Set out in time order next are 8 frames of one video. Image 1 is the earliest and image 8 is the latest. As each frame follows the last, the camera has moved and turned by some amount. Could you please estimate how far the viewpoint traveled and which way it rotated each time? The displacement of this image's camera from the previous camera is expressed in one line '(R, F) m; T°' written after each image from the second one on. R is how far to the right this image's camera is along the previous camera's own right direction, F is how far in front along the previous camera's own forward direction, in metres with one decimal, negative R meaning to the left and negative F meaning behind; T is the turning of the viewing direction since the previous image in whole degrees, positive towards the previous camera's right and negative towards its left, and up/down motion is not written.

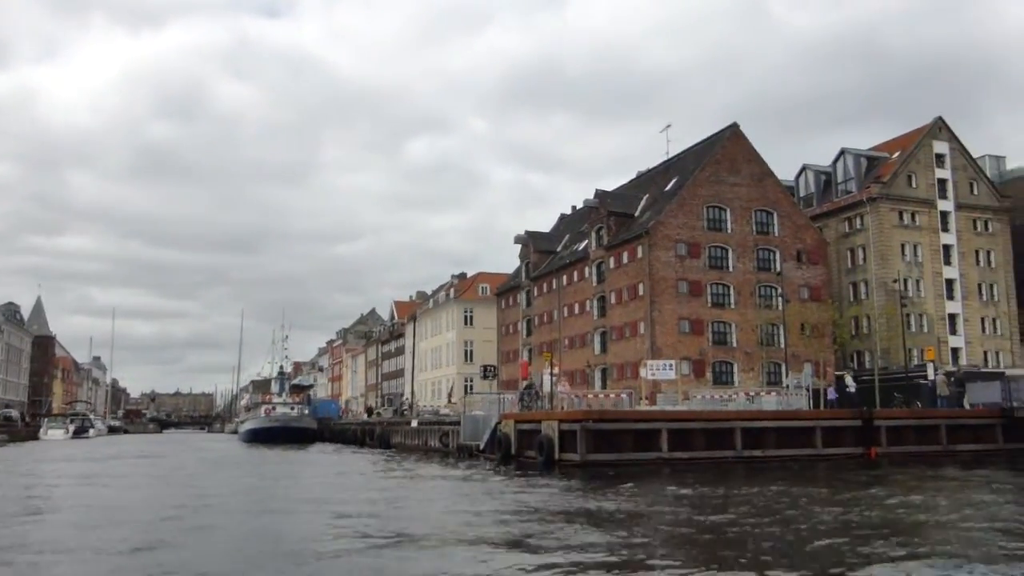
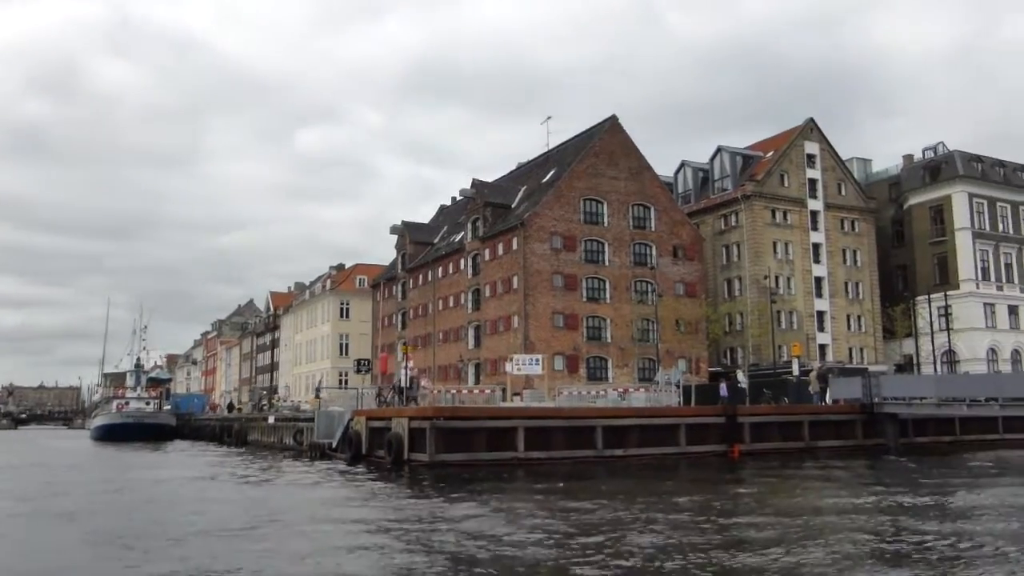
(+1.2, +1.8) m; +7°
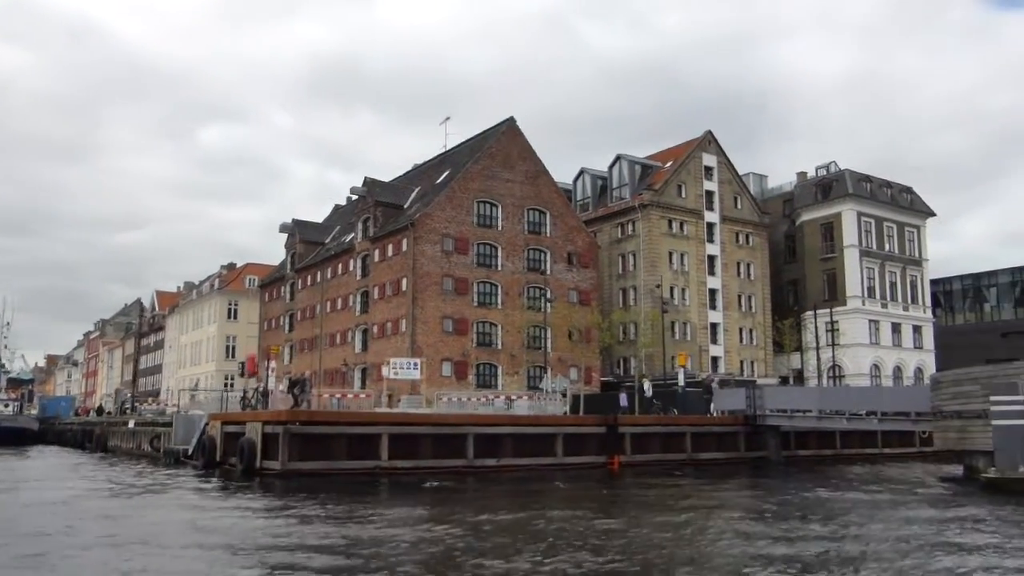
(+1.0, +1.6) m; +6°
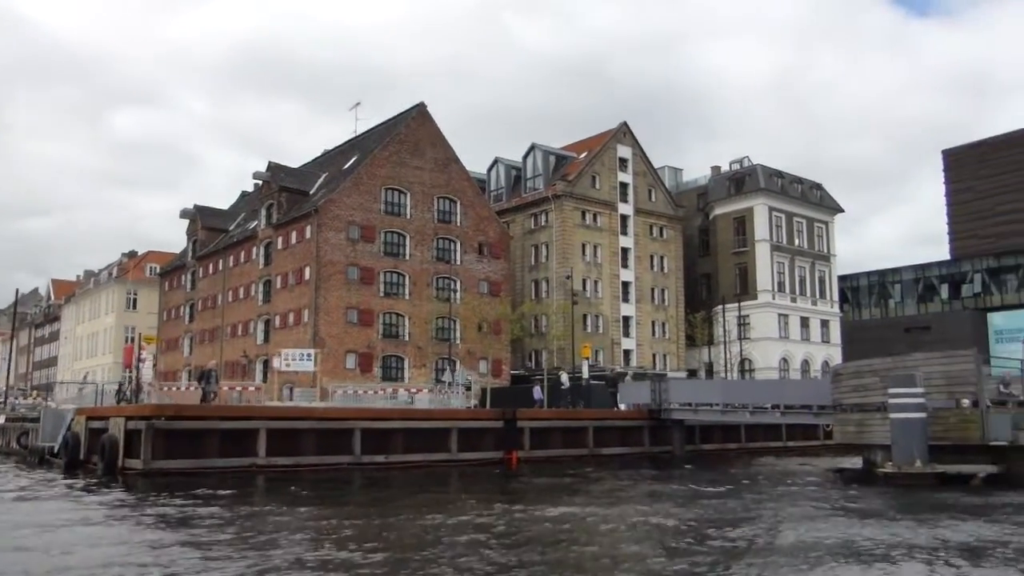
(+0.8, +1.3) m; +5°
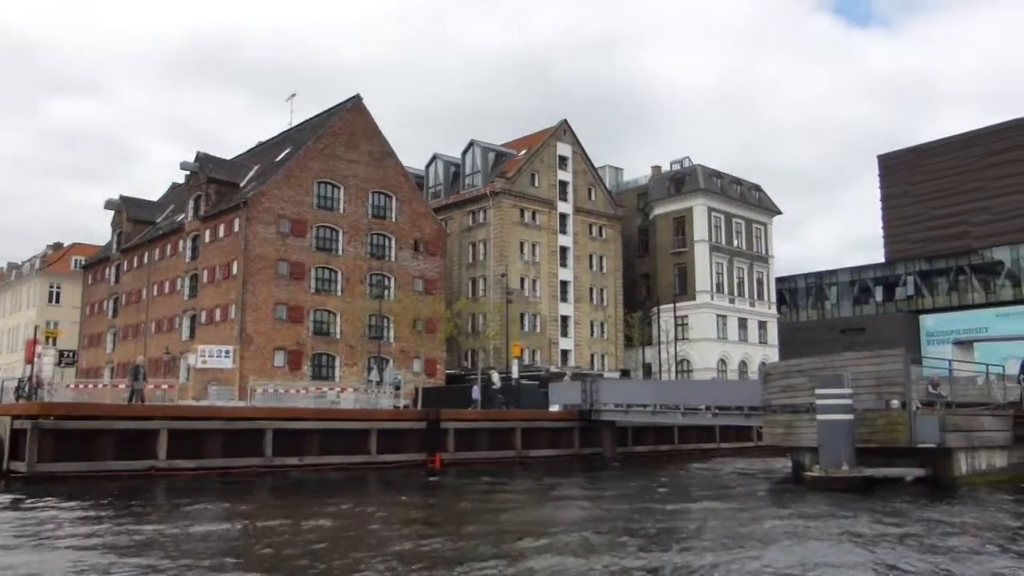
(+0.6, +1.0) m; +3°
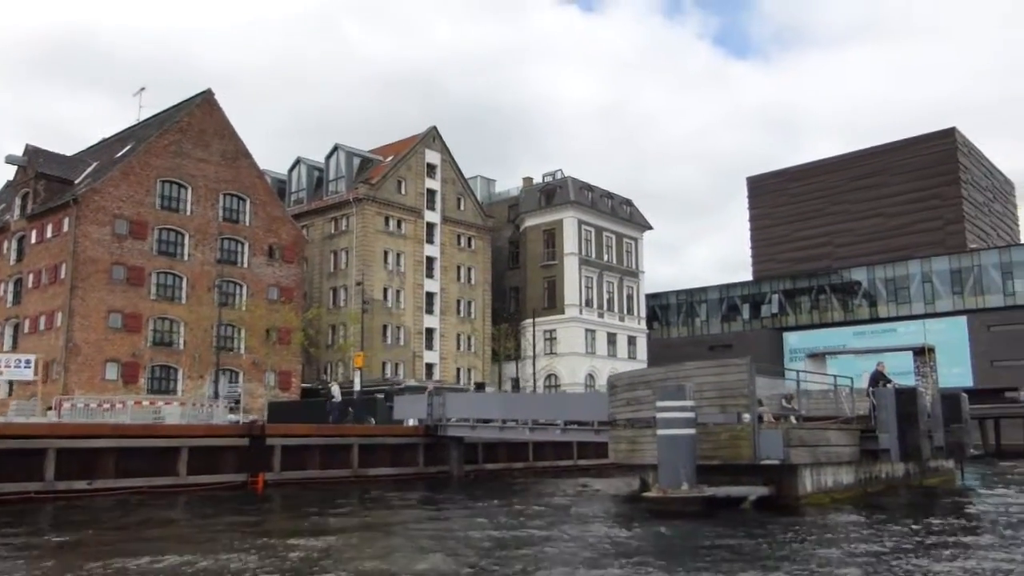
(+1.3, +1.9) m; +7°
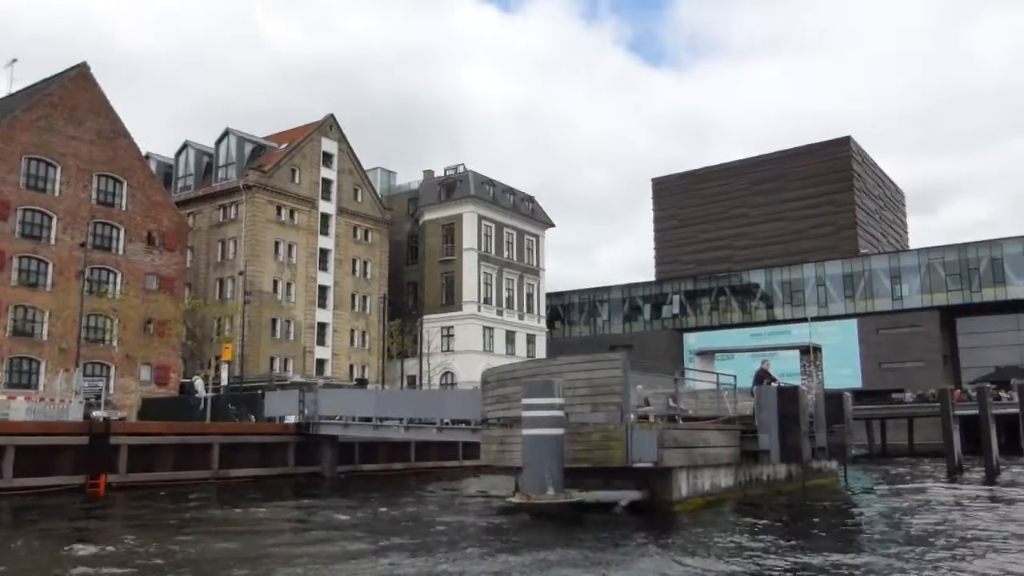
(+0.9, +1.4) m; +6°
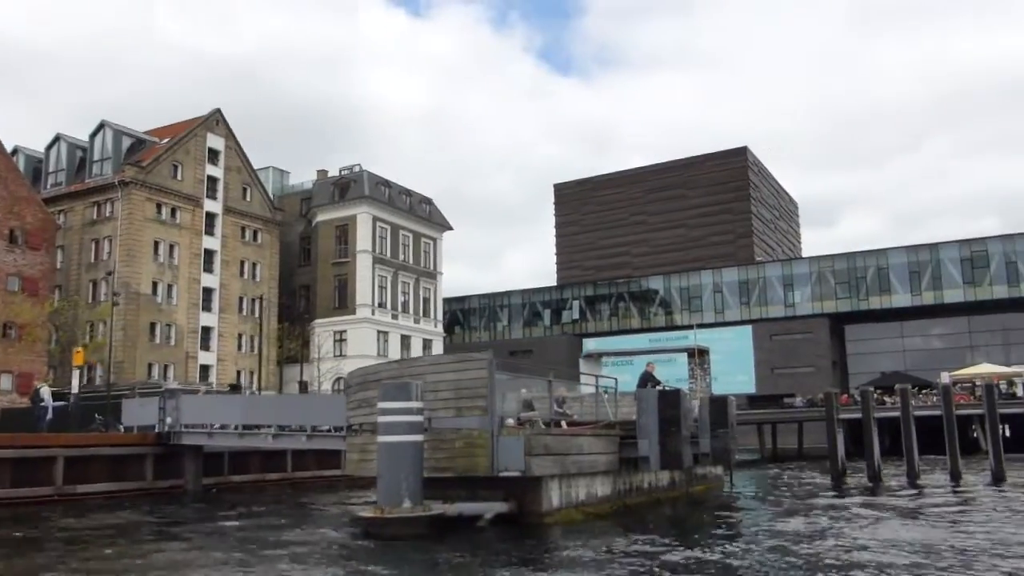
(+0.7, +1.2) m; +6°
